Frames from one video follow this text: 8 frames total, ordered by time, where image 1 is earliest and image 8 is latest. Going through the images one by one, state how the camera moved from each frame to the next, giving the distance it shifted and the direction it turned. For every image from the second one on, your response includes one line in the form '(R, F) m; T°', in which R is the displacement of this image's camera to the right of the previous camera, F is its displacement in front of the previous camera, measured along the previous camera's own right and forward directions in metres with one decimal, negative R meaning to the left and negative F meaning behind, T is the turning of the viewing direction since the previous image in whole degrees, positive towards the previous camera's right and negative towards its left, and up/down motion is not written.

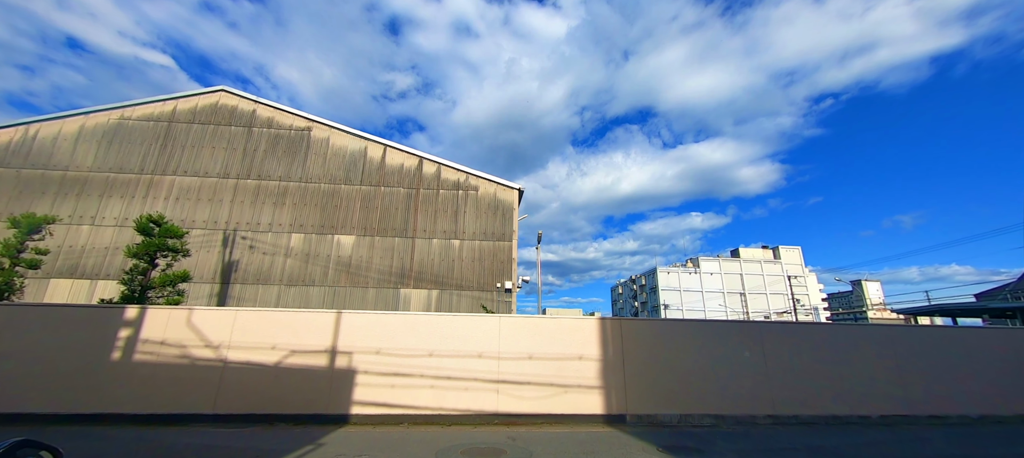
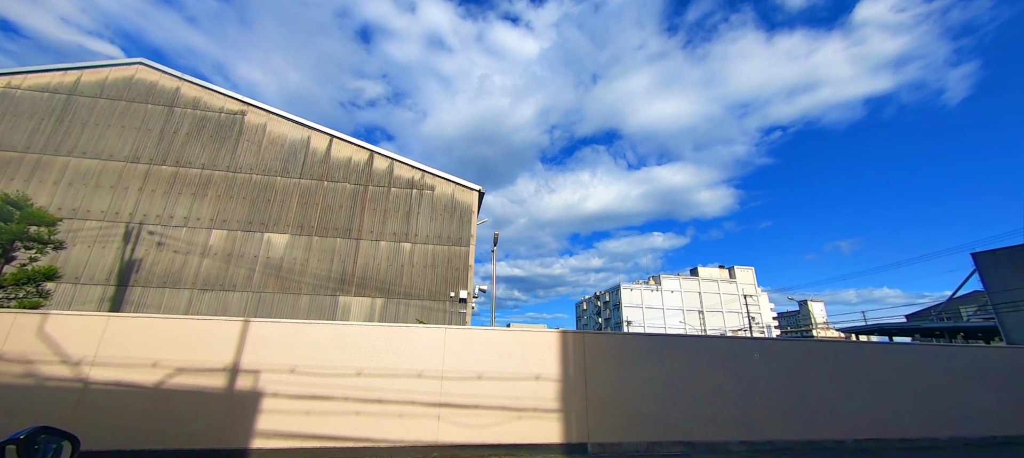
(+0.1, +0.4) m; +5°
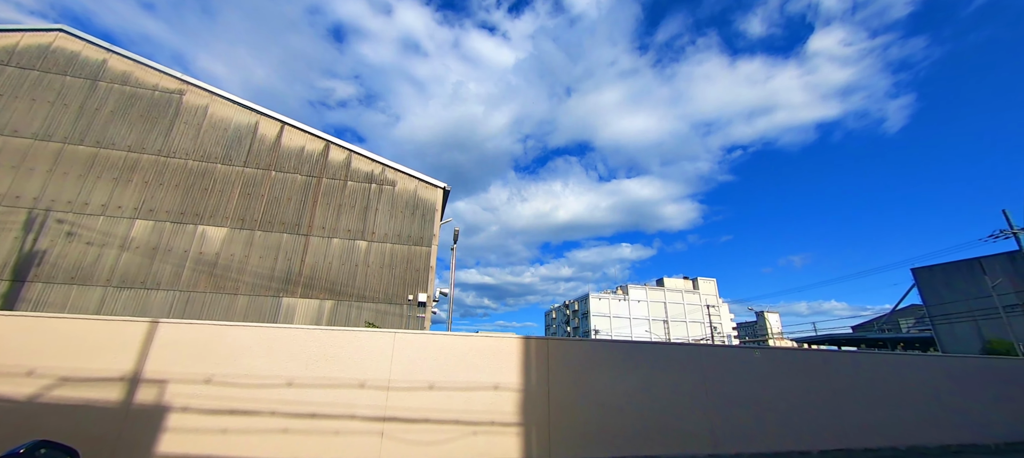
(+0.1, +0.2) m; +4°
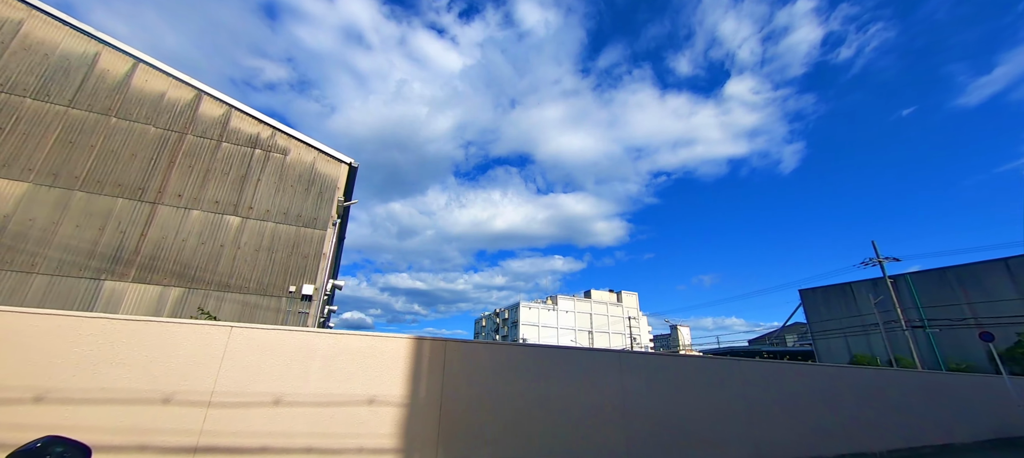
(+0.2, +0.5) m; +9°
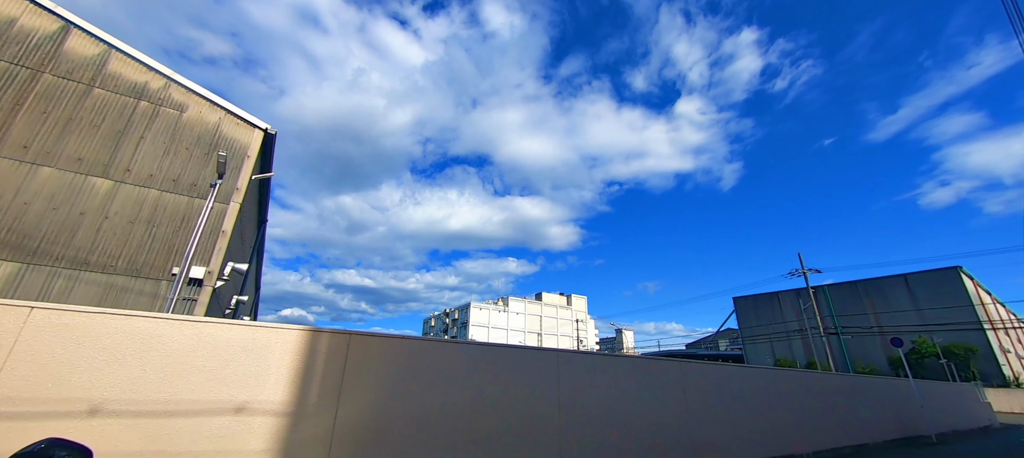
(+0.1, +0.3) m; +6°
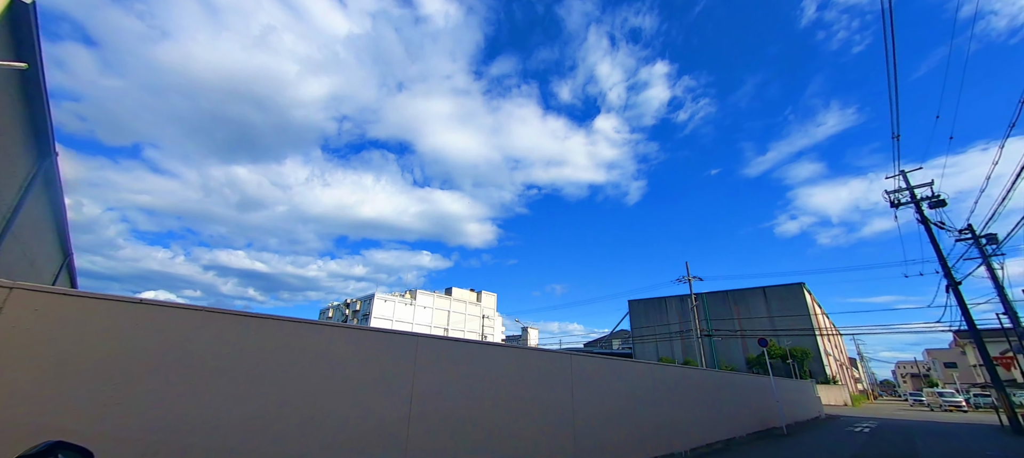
(+0.3, +0.6) m; +12°
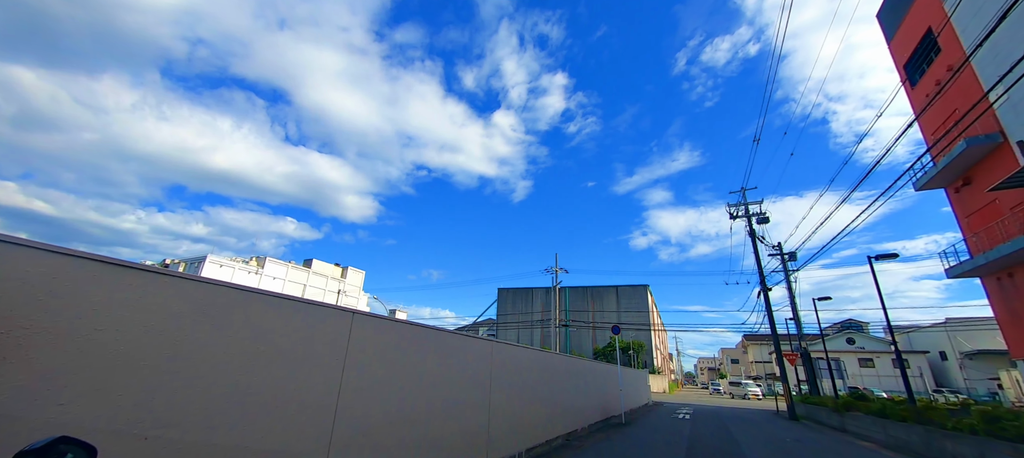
(+0.8, +1.6) m; +17°
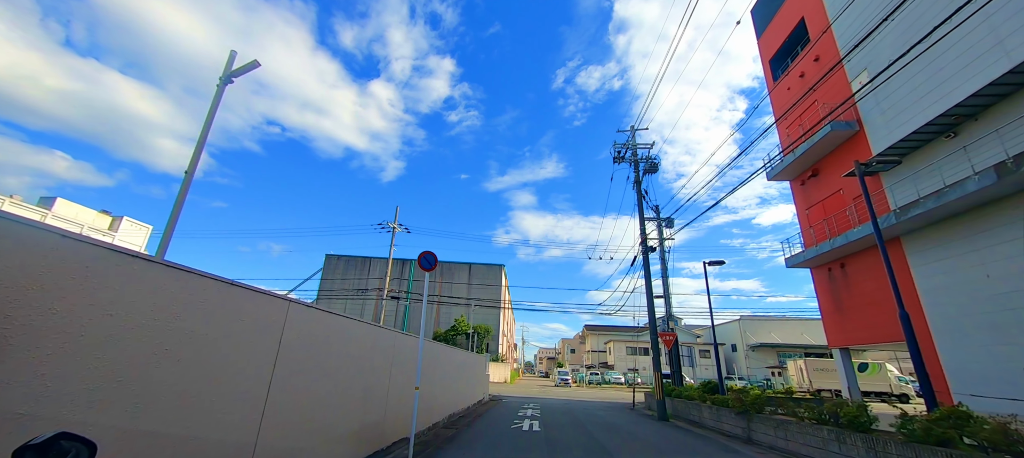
(+2.3, +6.1) m; +19°
